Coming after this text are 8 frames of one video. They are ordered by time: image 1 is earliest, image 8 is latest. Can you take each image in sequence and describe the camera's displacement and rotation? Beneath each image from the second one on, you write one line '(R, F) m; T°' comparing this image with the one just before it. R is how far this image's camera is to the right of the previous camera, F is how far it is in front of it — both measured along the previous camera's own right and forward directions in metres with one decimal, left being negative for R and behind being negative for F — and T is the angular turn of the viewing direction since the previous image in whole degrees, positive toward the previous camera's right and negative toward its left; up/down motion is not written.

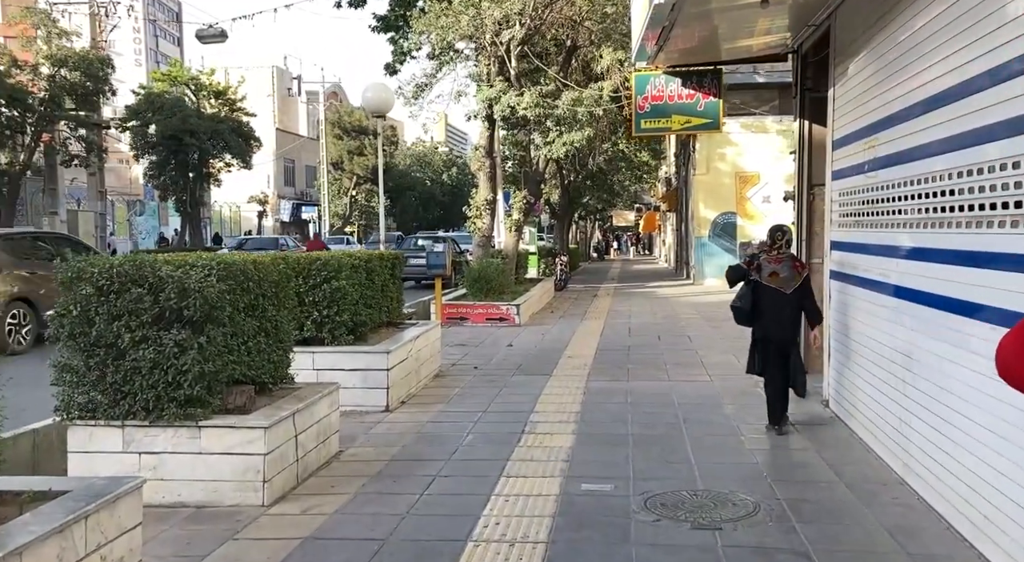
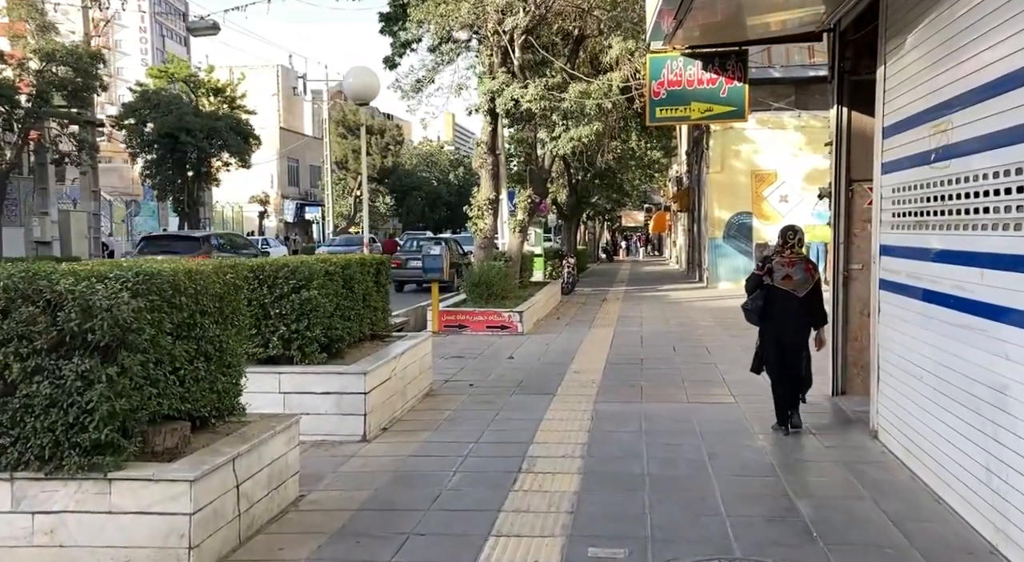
(+0.1, +1.2) m; 0°
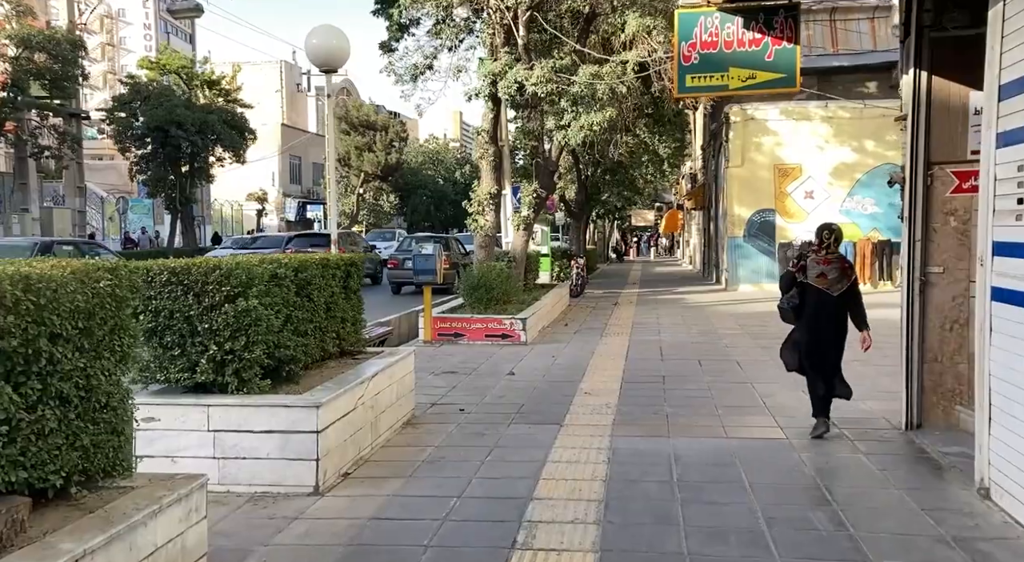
(+0.1, +1.8) m; 0°
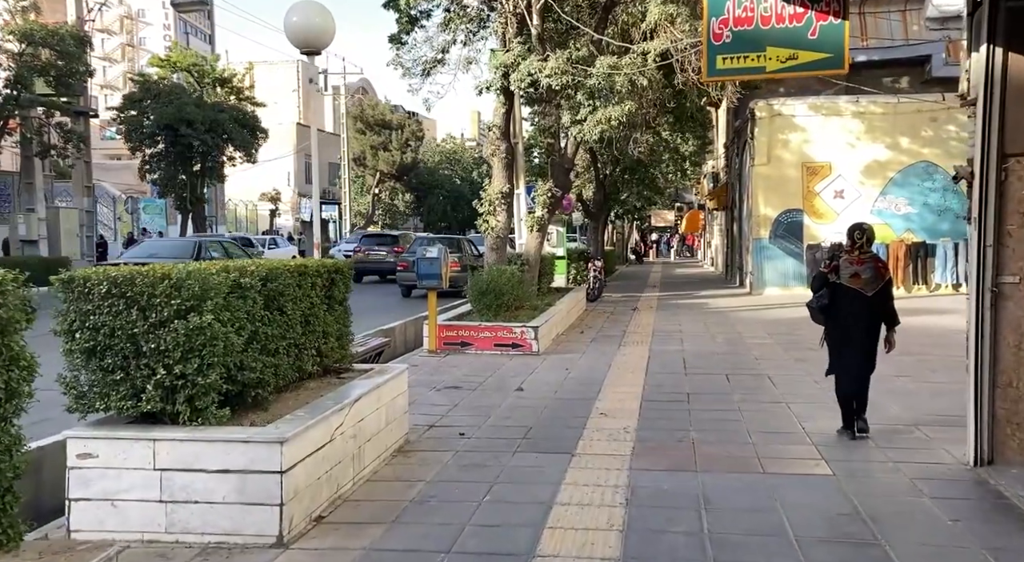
(+0.1, +1.0) m; -1°
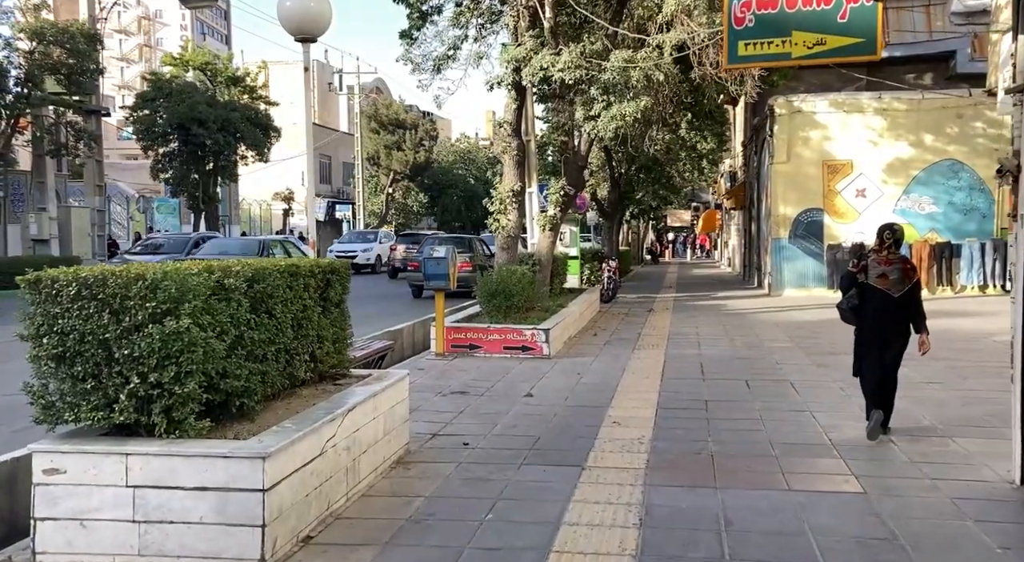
(+0.1, +0.4) m; -1°
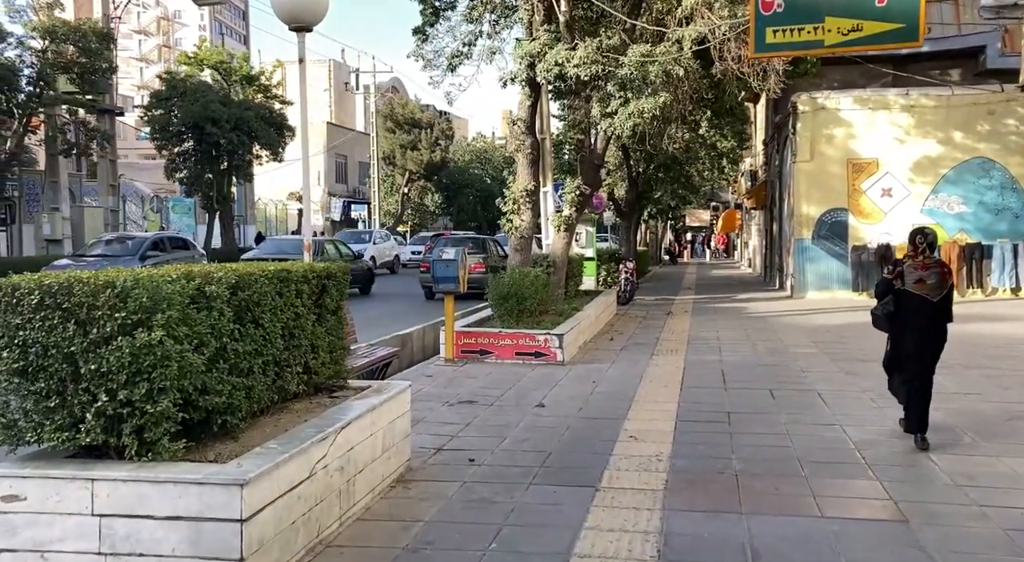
(+0.1, +0.5) m; -1°
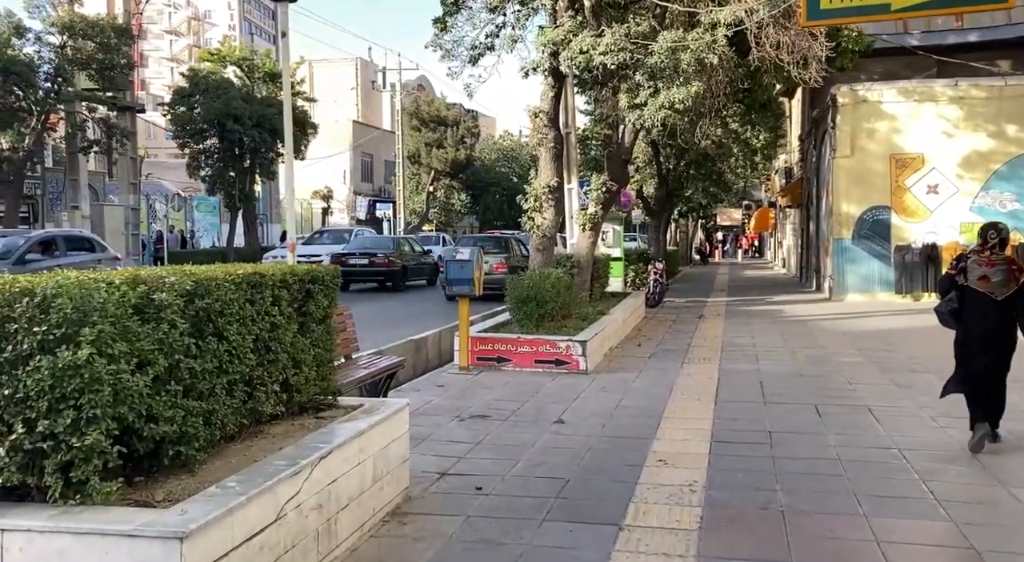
(+0.1, +0.8) m; -2°
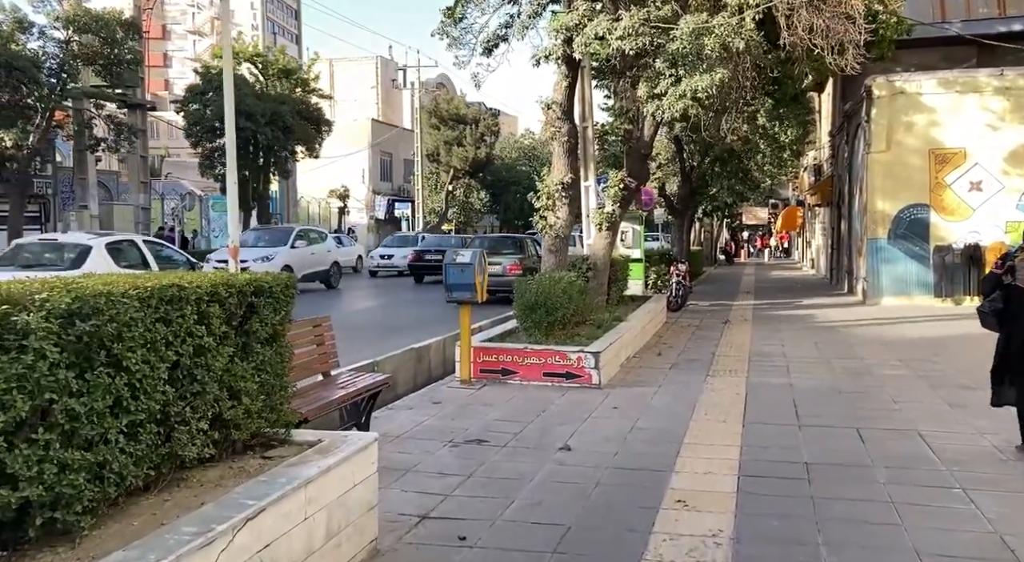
(+0.2, +1.0) m; -1°
